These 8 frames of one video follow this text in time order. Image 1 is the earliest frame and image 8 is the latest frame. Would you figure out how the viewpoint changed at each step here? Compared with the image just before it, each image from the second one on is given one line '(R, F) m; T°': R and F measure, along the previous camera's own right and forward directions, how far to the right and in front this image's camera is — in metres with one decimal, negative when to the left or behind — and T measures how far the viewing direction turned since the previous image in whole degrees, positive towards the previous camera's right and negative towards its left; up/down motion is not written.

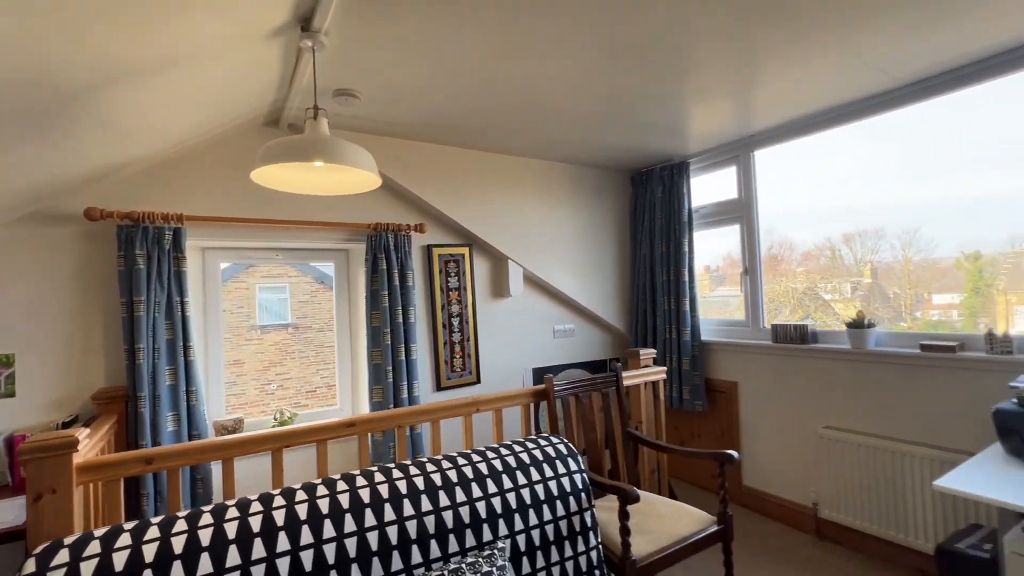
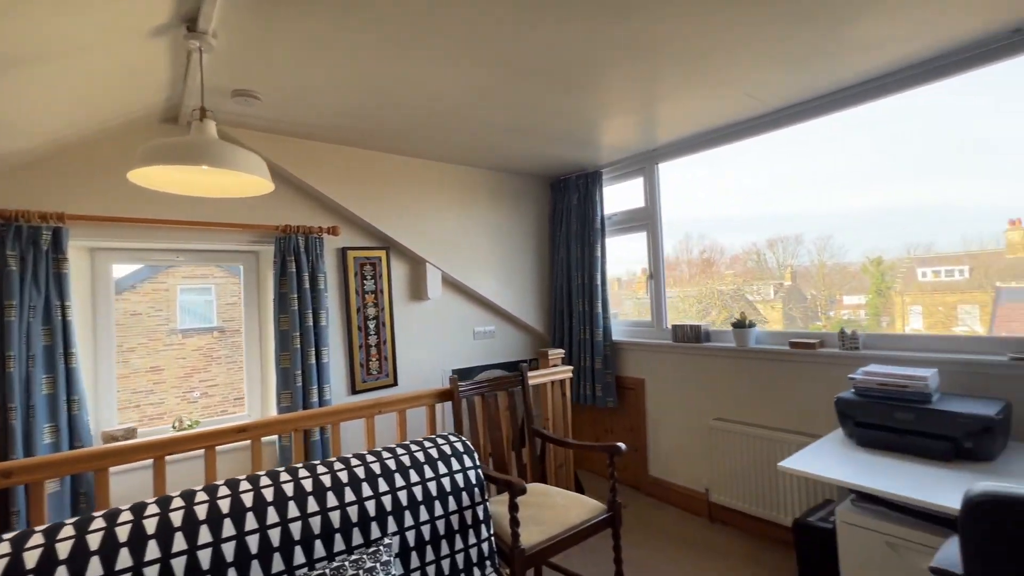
(+0.2, -0.1) m; +7°
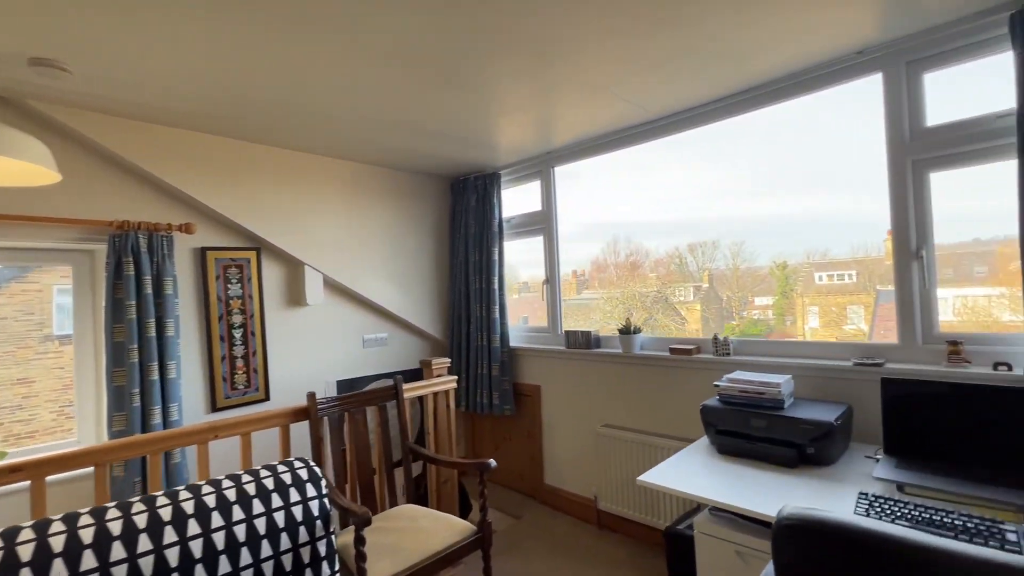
(+0.3, +0.1) m; +8°
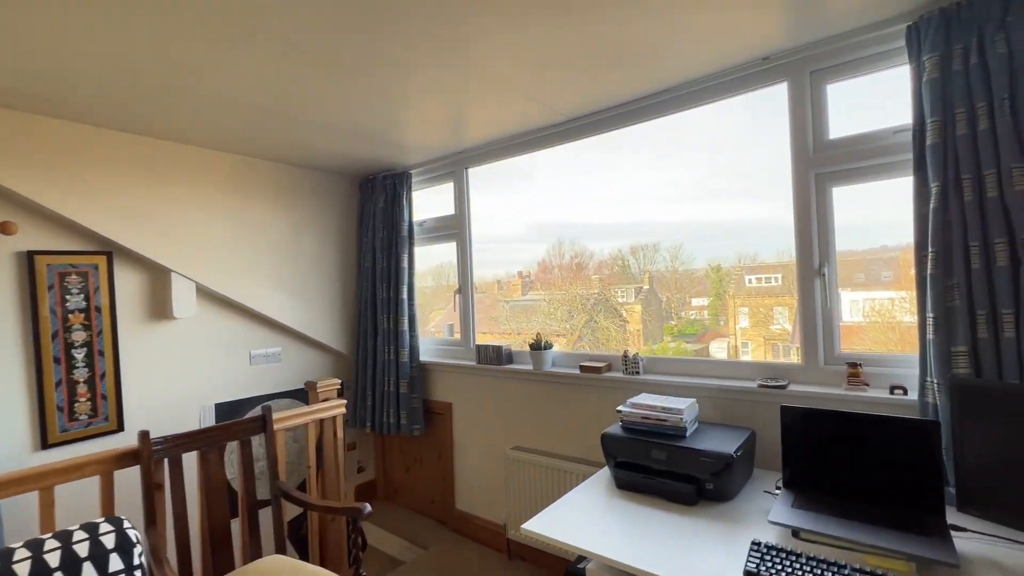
(+0.2, +0.2) m; +6°
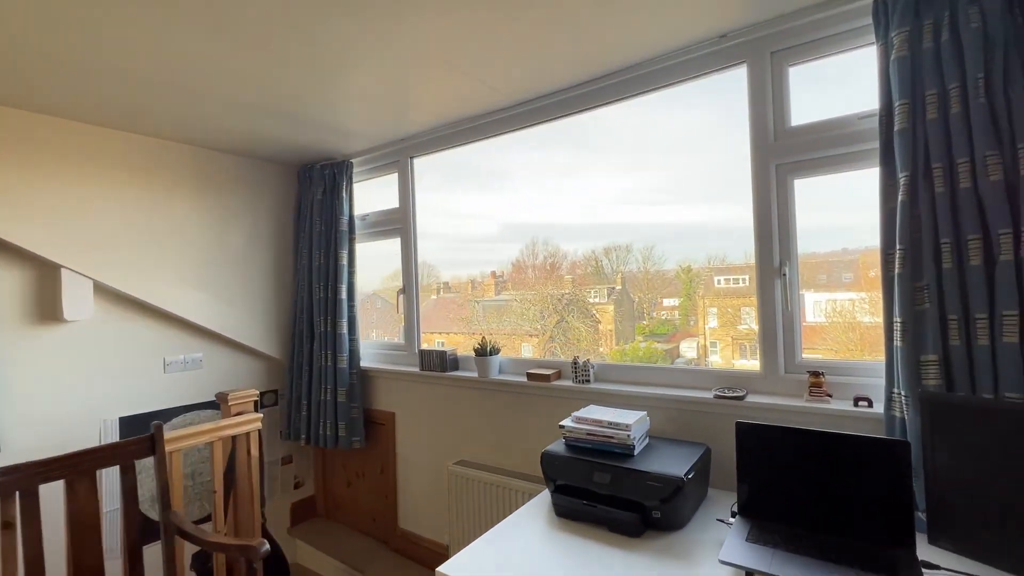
(+0.1, +0.2) m; +3°
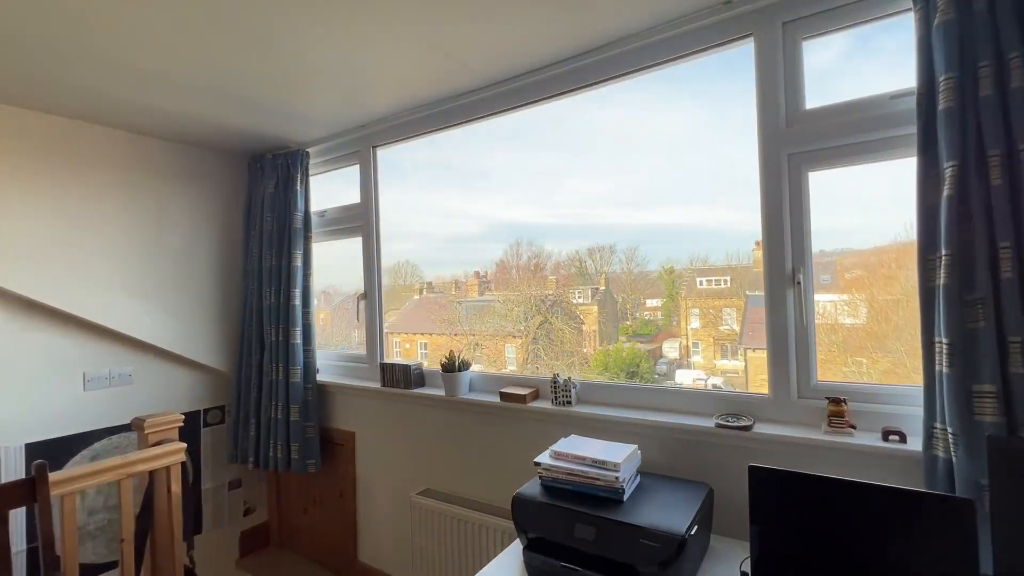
(0.0, +0.2) m; +2°
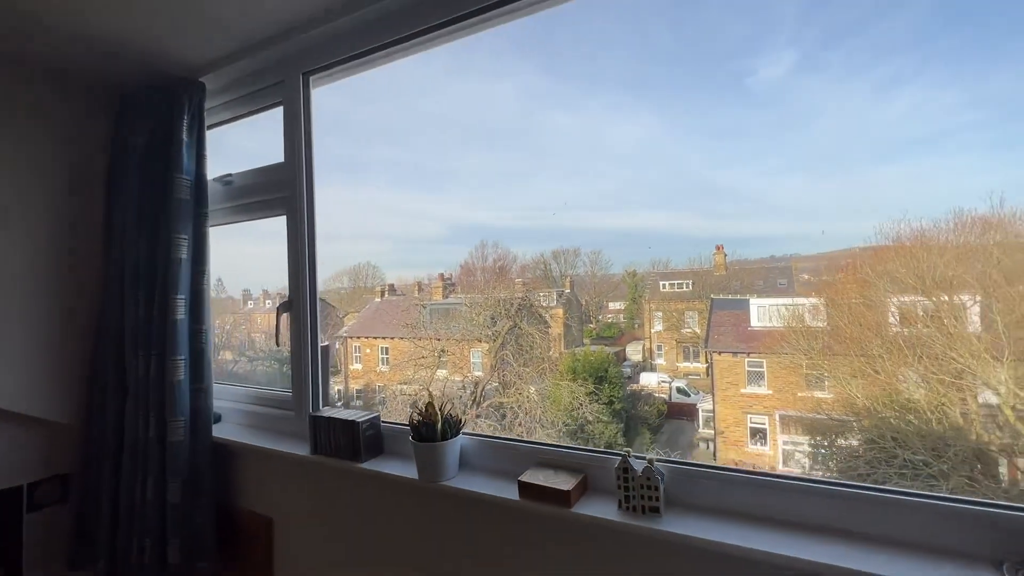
(-0.1, +0.8) m; +4°
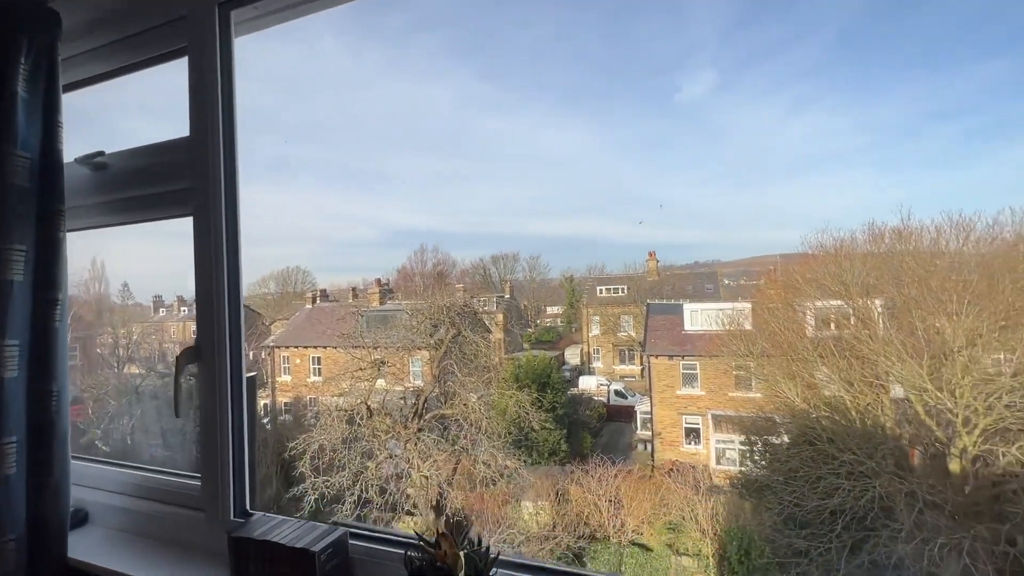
(-0.2, +0.4) m; +8°
